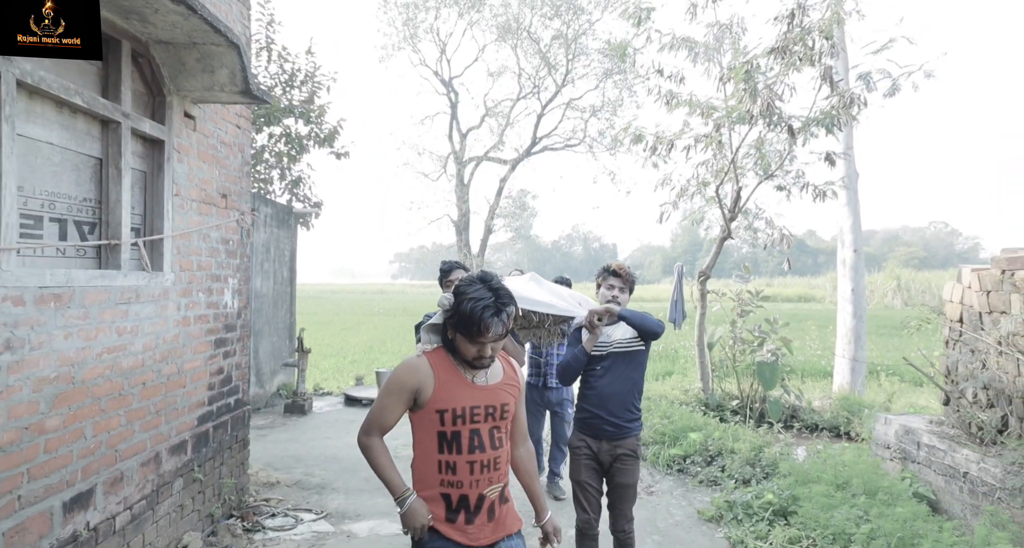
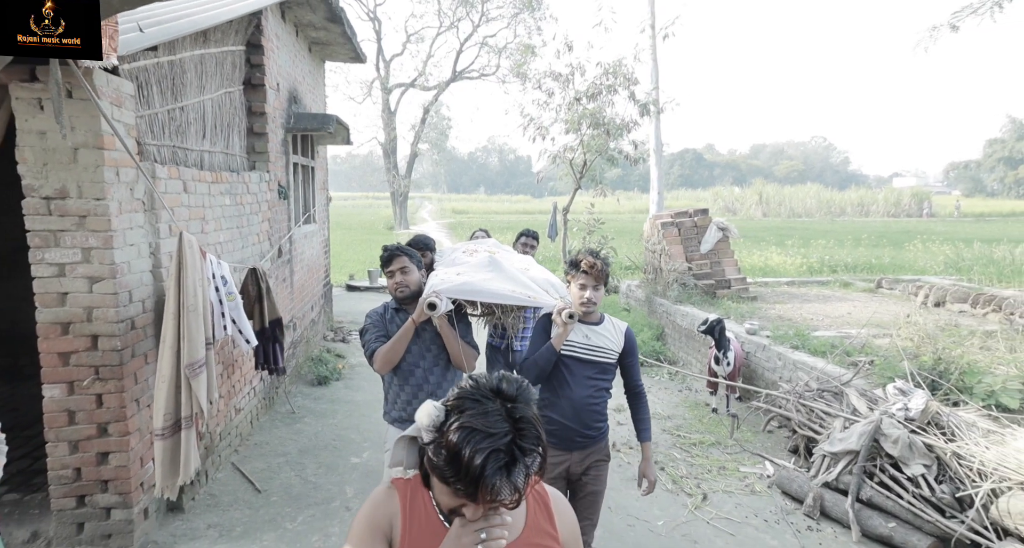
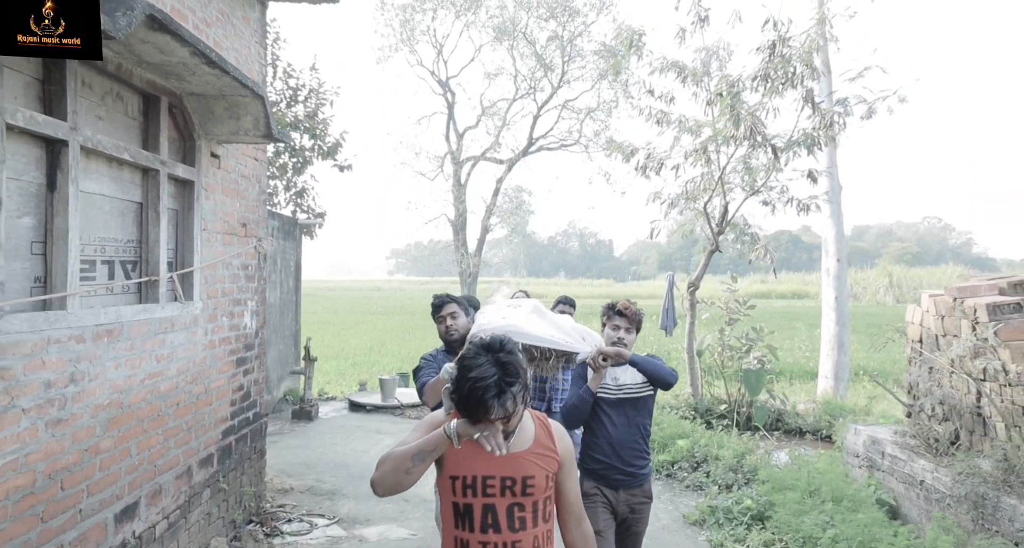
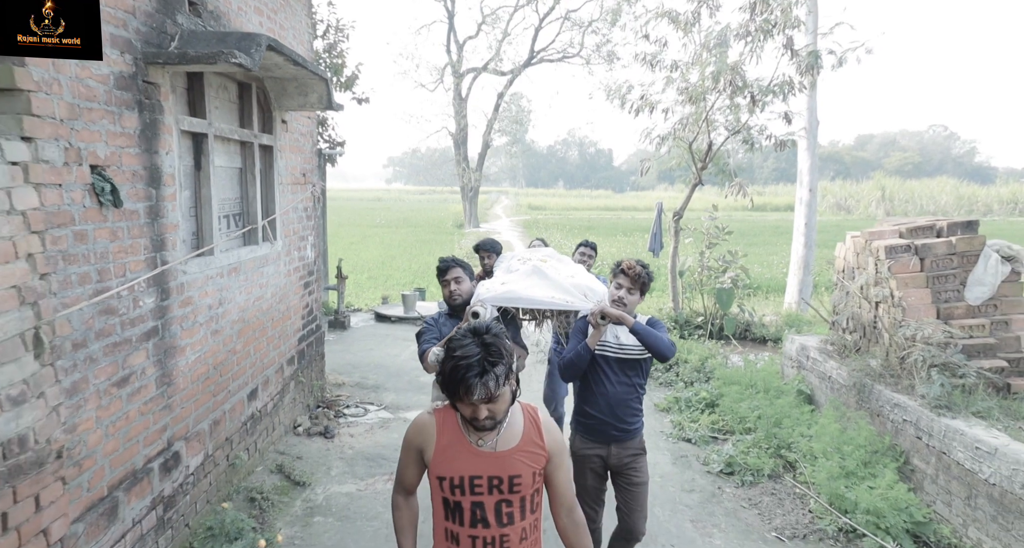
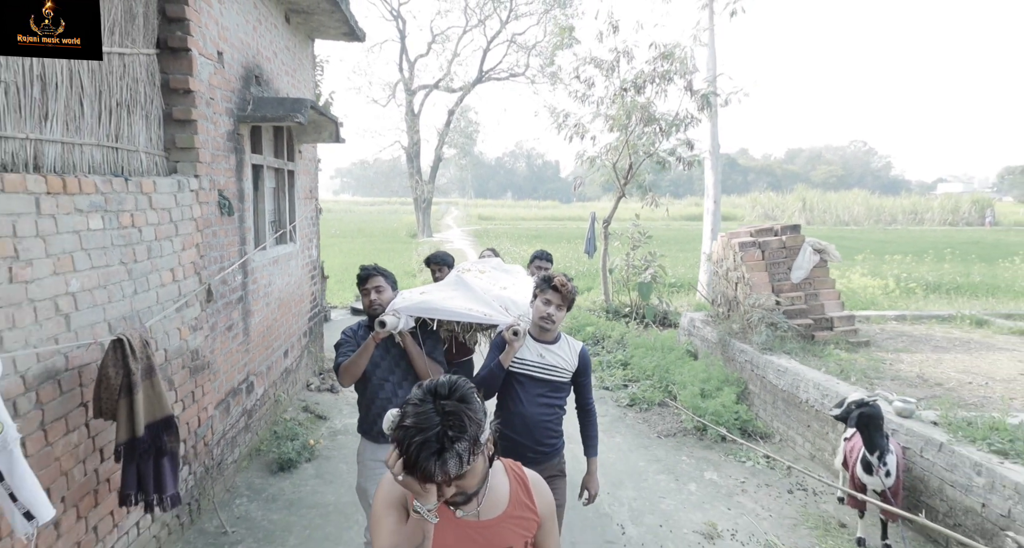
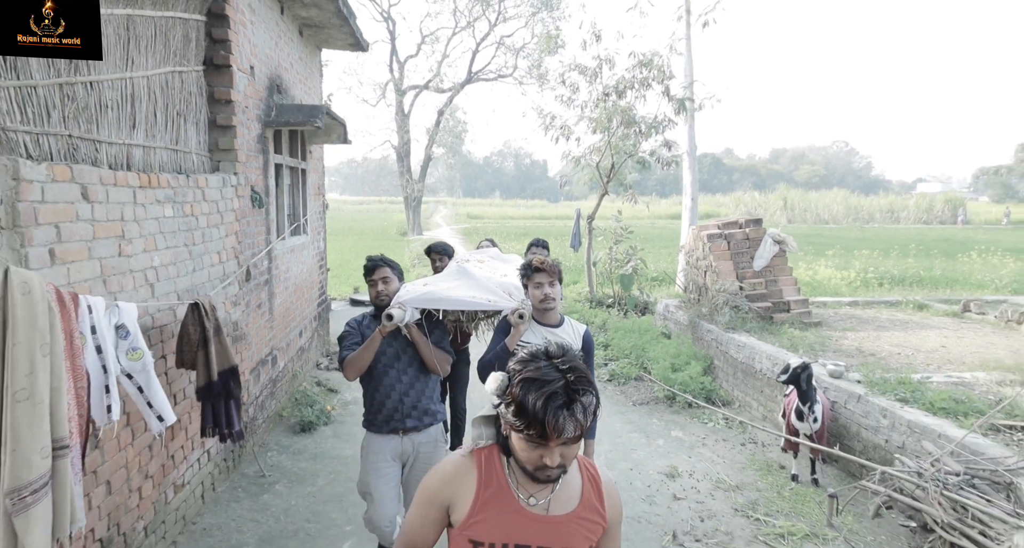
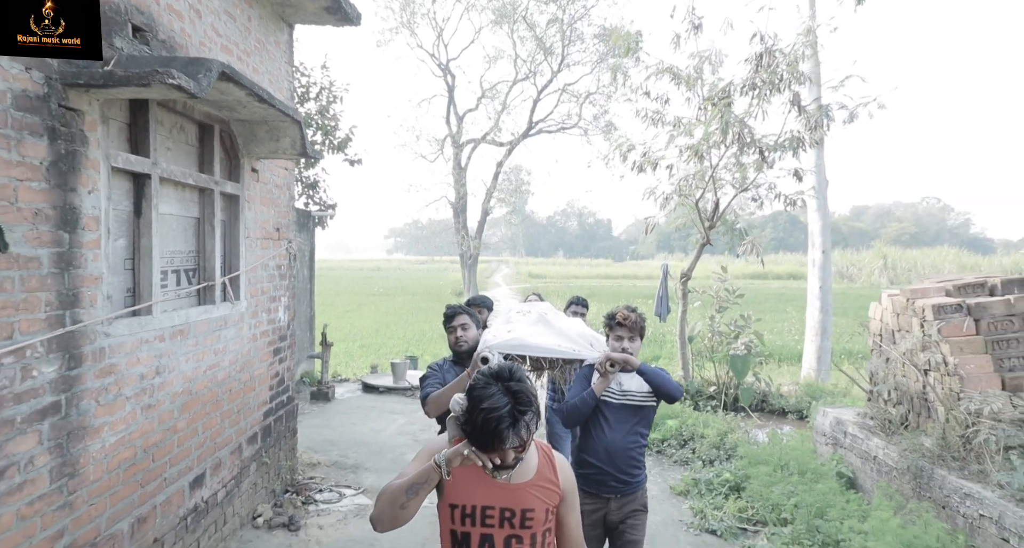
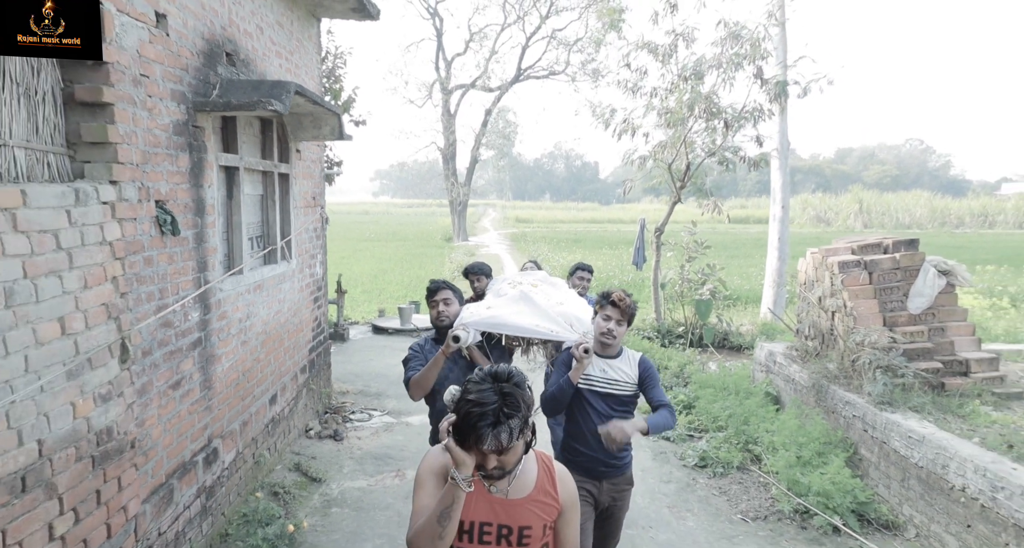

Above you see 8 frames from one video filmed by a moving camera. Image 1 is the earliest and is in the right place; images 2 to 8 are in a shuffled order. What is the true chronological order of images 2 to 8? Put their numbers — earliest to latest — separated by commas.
3, 7, 4, 8, 5, 6, 2
